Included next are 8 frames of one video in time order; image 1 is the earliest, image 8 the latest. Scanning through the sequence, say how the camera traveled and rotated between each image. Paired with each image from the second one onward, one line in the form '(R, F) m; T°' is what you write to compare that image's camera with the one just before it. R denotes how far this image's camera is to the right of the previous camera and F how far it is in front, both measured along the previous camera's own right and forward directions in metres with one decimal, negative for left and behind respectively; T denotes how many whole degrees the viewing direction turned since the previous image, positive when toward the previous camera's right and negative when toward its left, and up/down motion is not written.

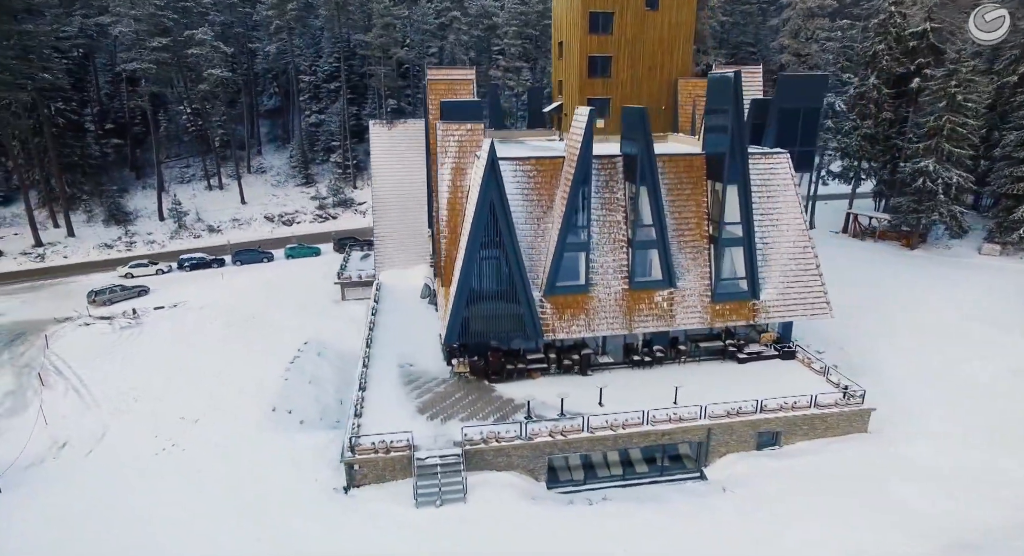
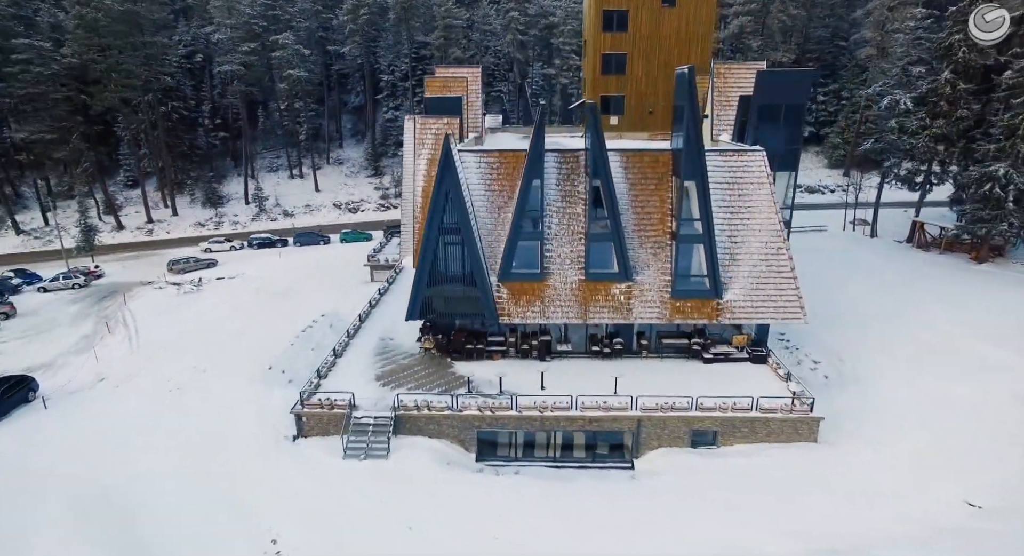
(+6.2, -0.7) m; -12°
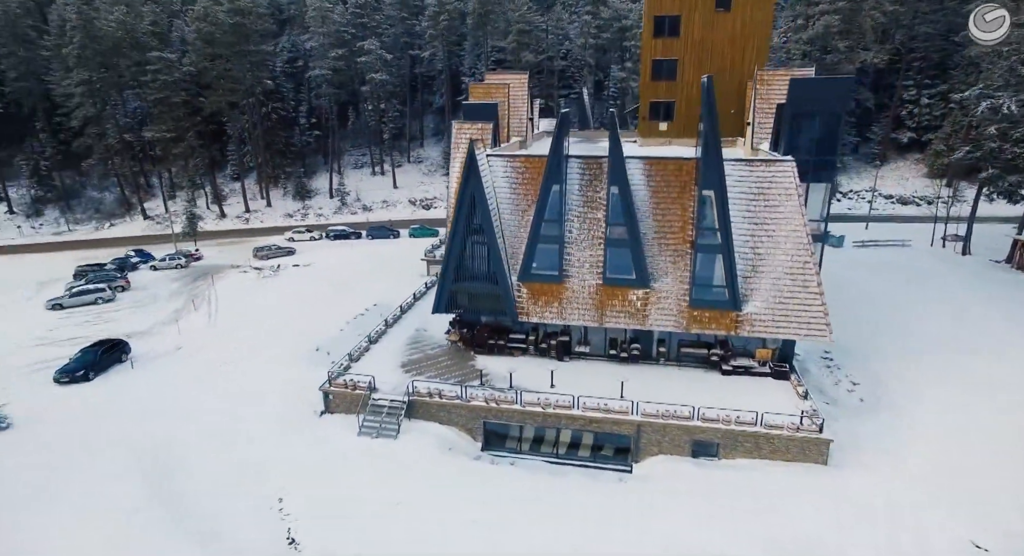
(+3.2, -0.7) m; -9°
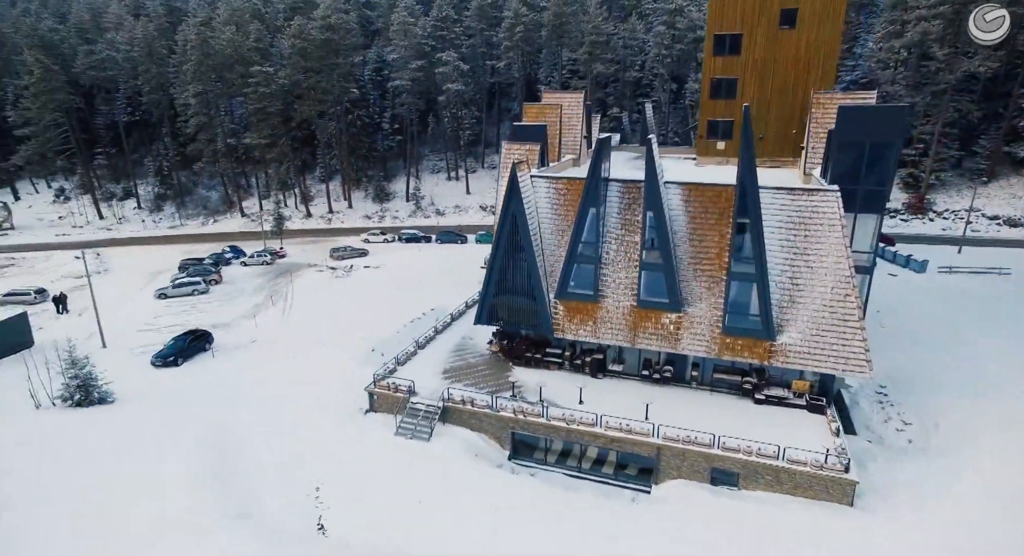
(+2.0, -0.8) m; -8°
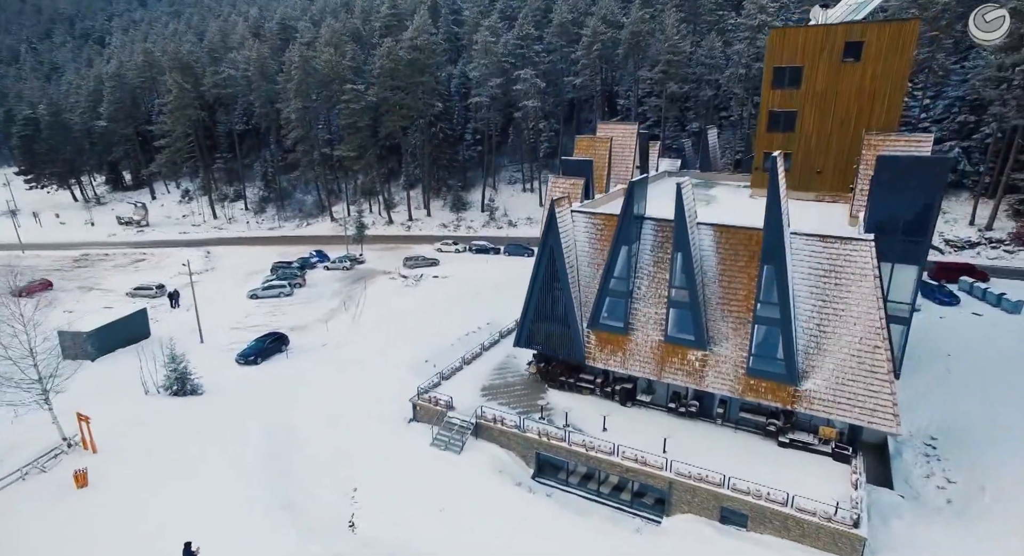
(+2.4, -1.4) m; -8°
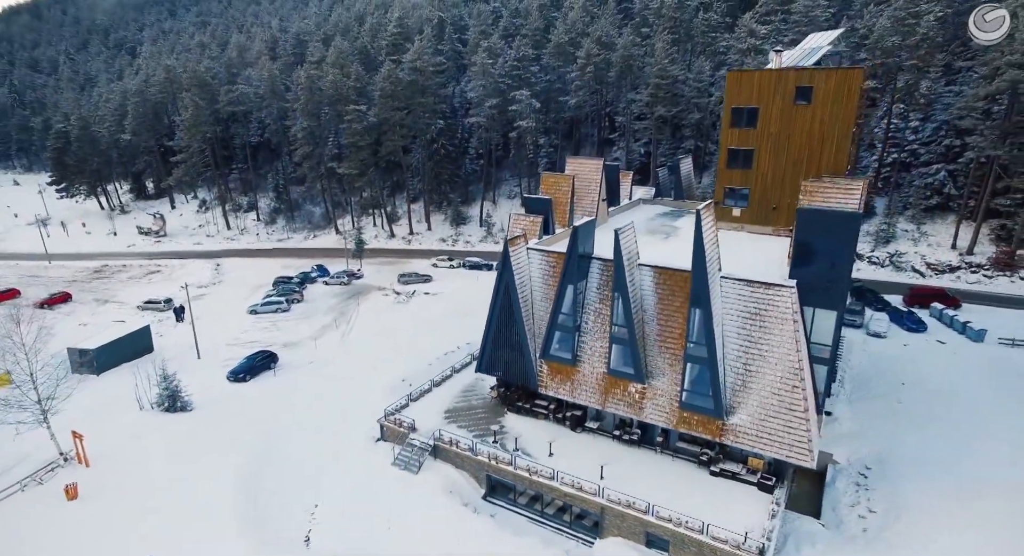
(+3.0, -1.9) m; -2°
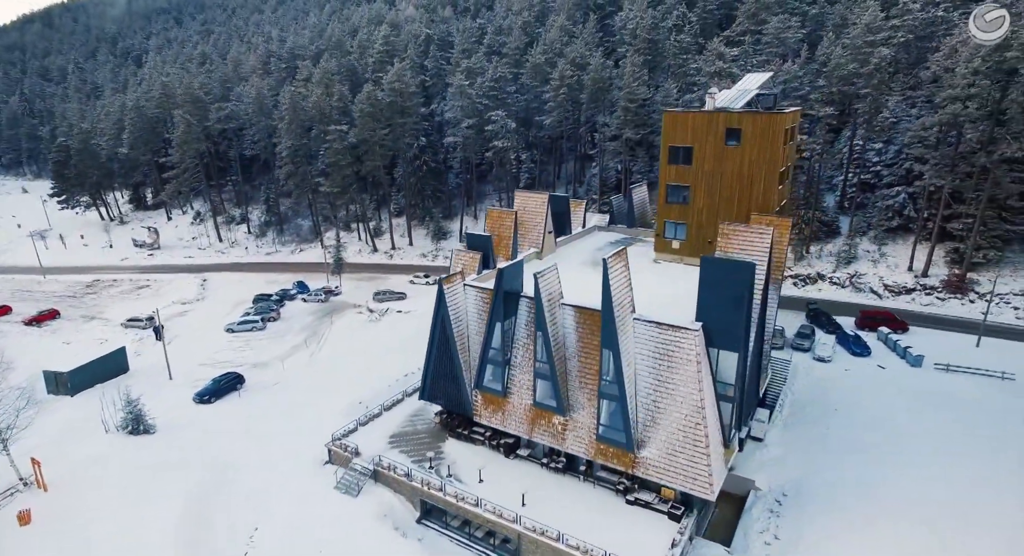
(+3.6, -1.6) m; -1°
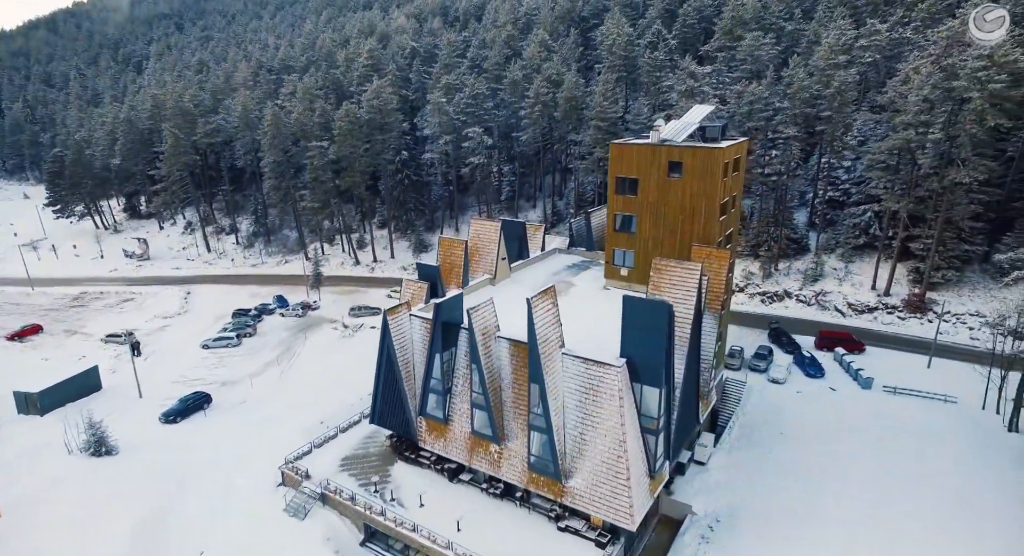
(+3.2, -0.9) m; -1°
